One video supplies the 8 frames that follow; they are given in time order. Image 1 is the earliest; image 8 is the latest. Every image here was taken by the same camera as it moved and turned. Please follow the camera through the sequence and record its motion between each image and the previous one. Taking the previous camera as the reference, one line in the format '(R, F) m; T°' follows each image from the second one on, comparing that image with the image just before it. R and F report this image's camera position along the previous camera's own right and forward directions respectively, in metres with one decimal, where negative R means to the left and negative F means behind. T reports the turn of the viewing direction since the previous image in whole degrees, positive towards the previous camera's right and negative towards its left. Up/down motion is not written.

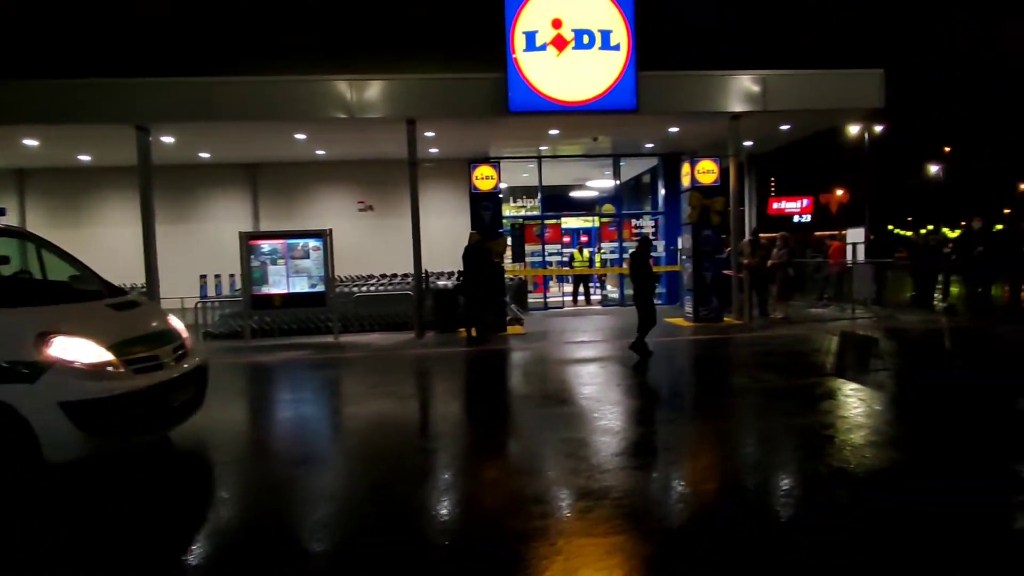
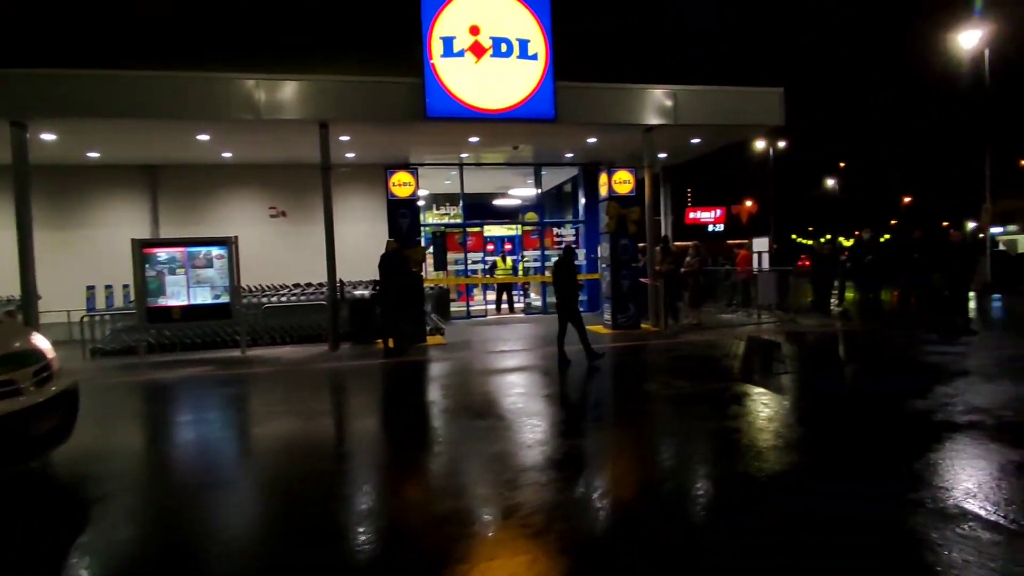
(0.0, +0.2) m; +7°
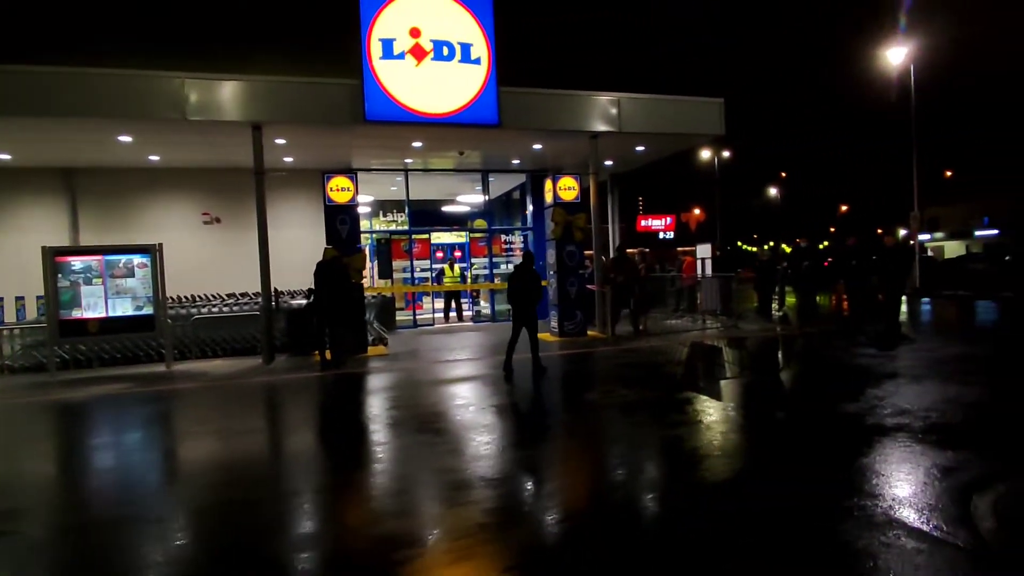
(+0.1, +0.3) m; +4°
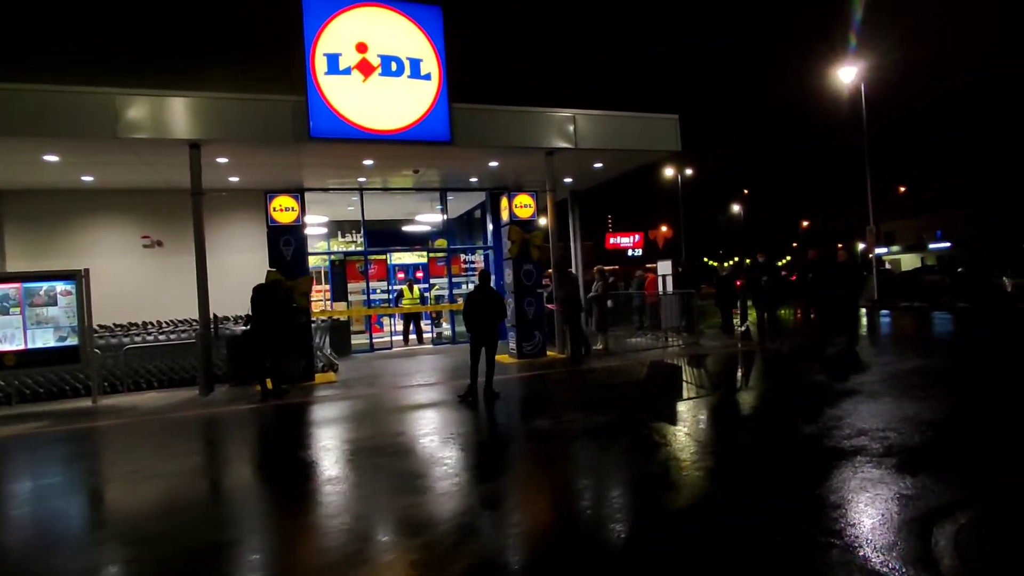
(+0.3, +0.4) m; +3°
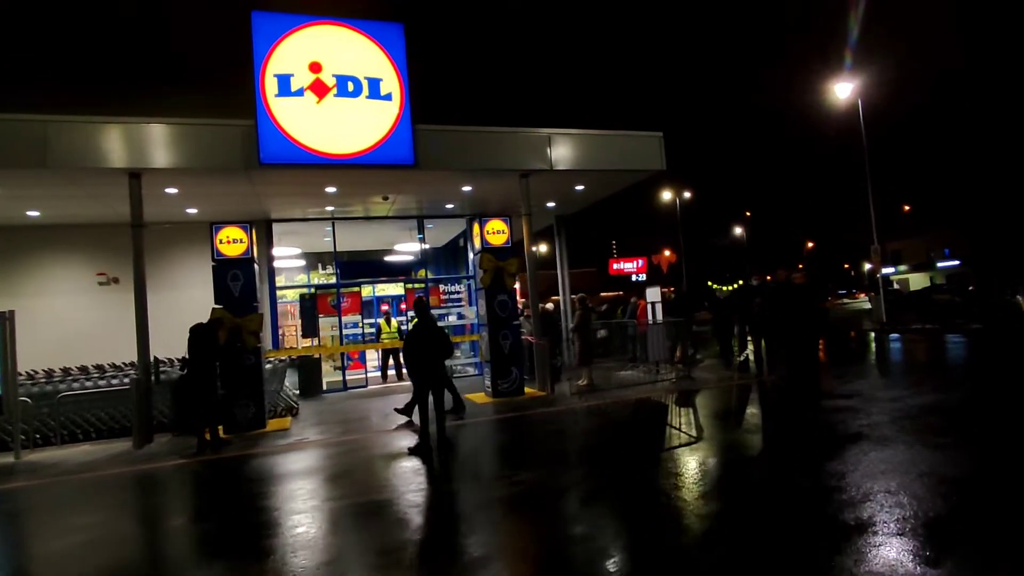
(+0.6, +1.0) m; -1°
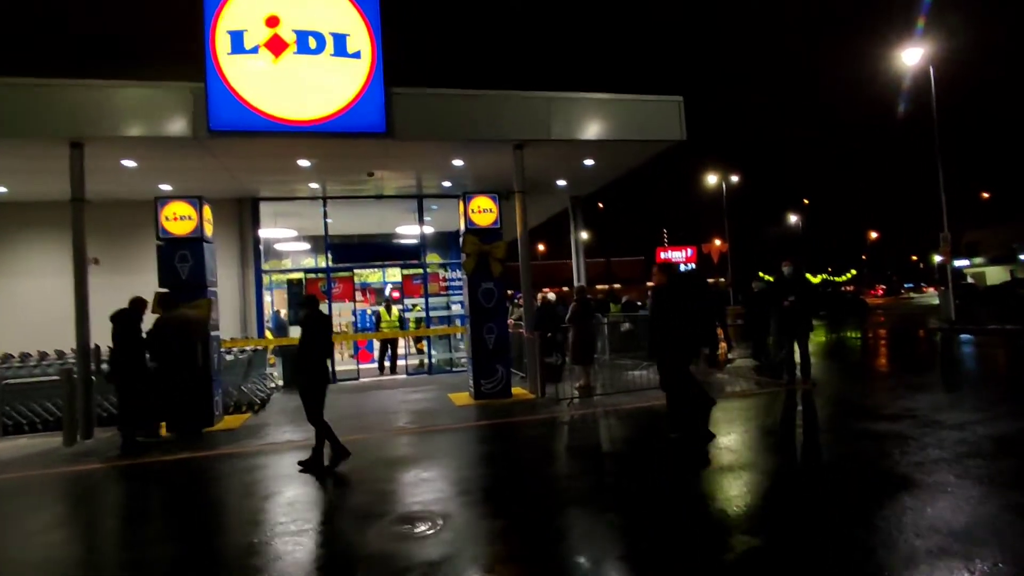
(+1.1, +1.5) m; -5°
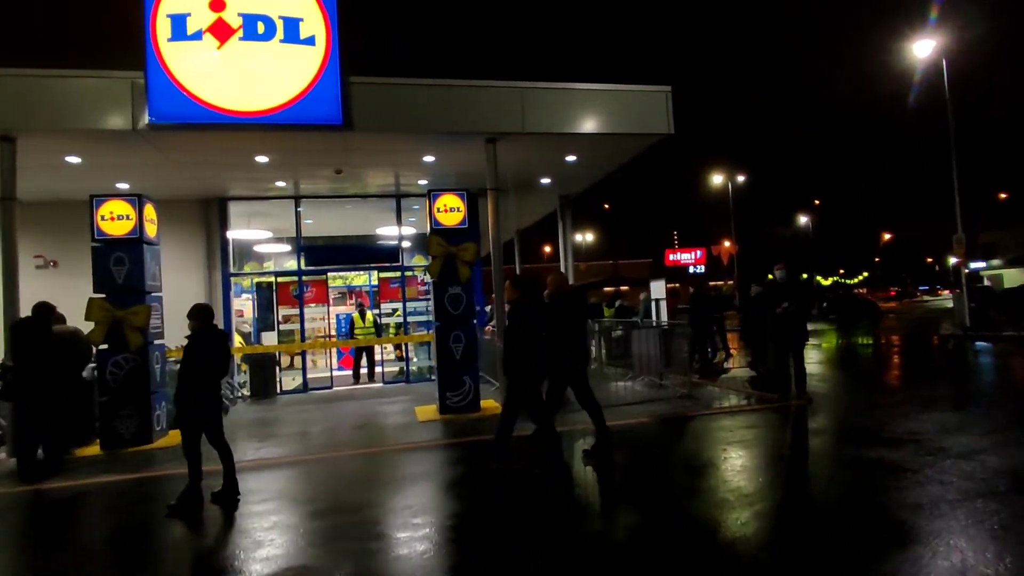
(+0.6, +0.8) m; -1°
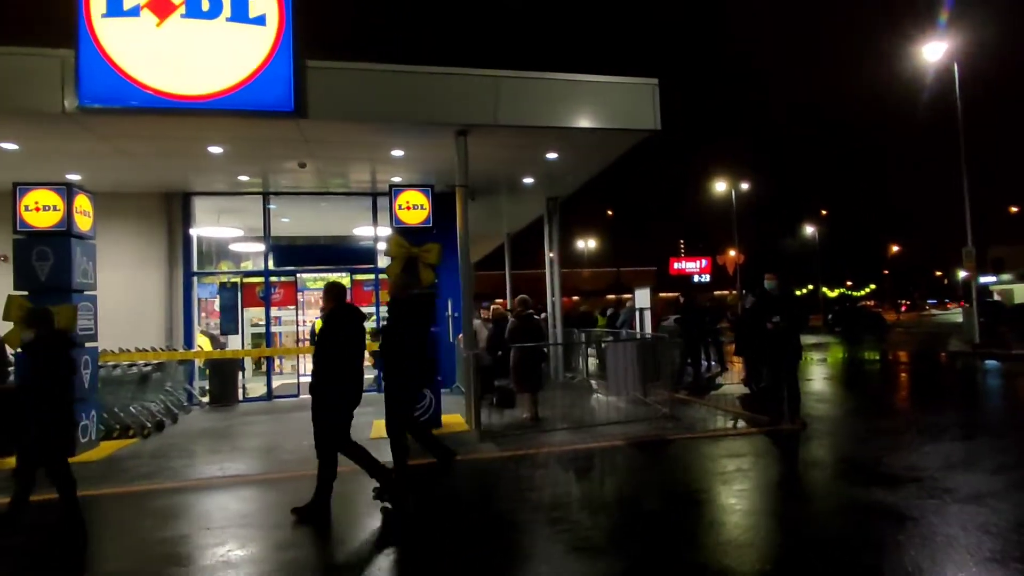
(+0.5, +0.8) m; -1°
